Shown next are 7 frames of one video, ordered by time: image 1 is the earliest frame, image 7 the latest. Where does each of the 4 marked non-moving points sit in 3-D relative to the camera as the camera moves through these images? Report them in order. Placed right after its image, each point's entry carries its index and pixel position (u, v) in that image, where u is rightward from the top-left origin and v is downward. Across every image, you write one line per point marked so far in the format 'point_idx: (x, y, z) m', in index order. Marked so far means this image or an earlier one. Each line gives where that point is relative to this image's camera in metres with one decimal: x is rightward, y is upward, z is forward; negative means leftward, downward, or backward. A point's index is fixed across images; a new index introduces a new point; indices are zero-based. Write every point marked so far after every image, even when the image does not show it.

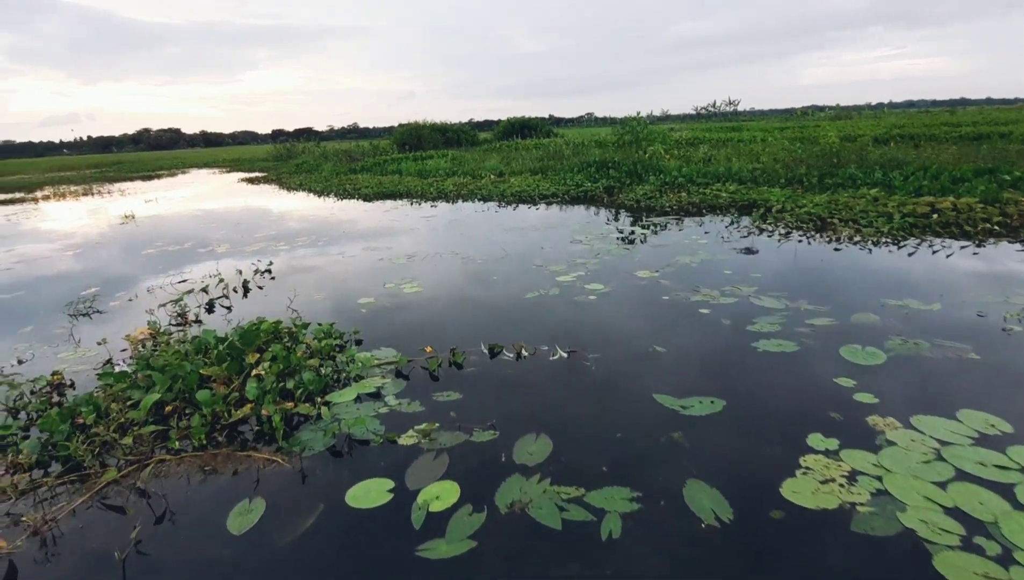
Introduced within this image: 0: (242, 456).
0: (-1.2, -0.8, +2.4) m
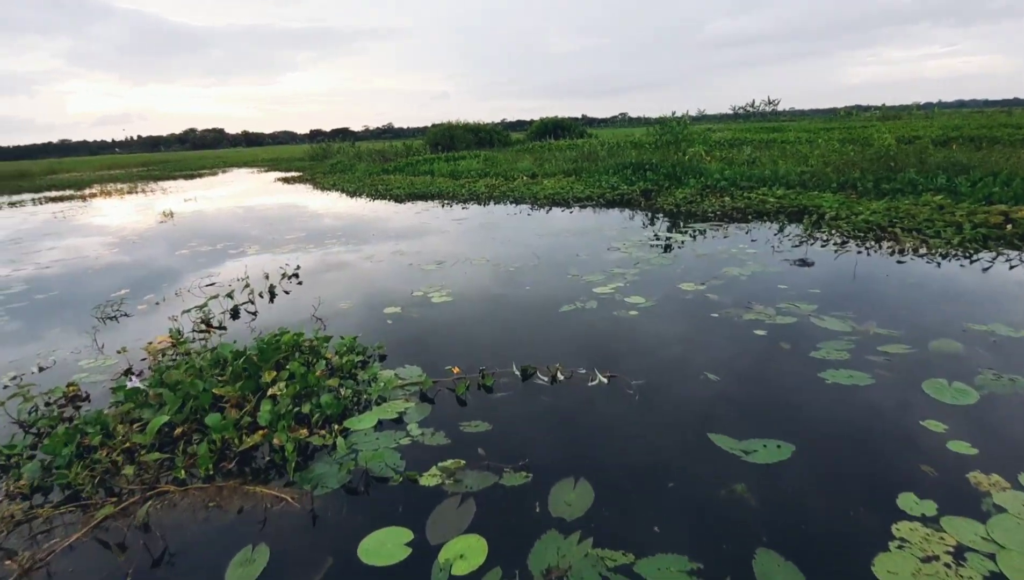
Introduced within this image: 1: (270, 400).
0: (-1.1, -0.8, +2.2) m
1: (-1.2, -0.6, +2.6) m
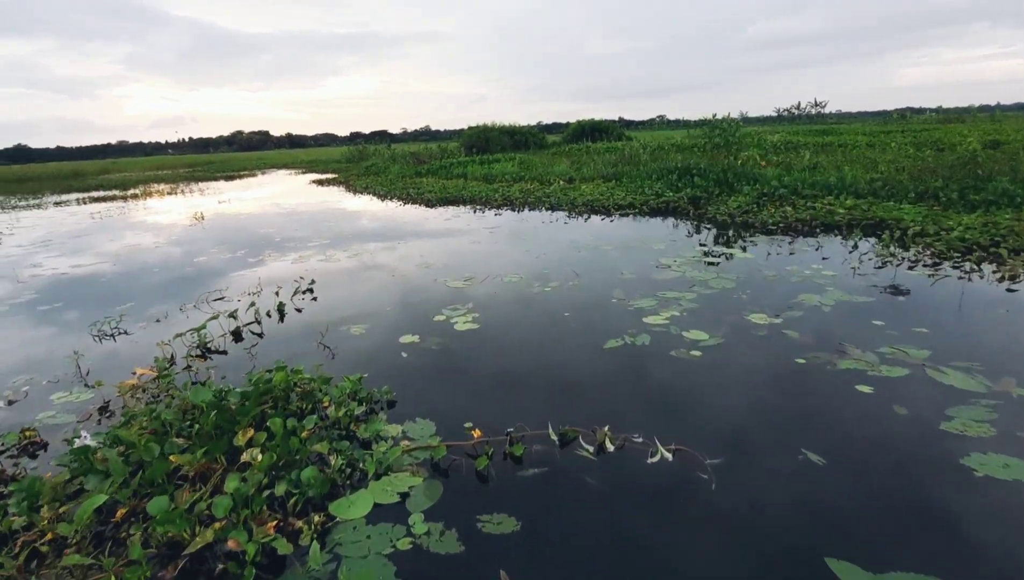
0: (-1.0, -1.0, +1.6) m
1: (-1.1, -0.7, +2.1) m
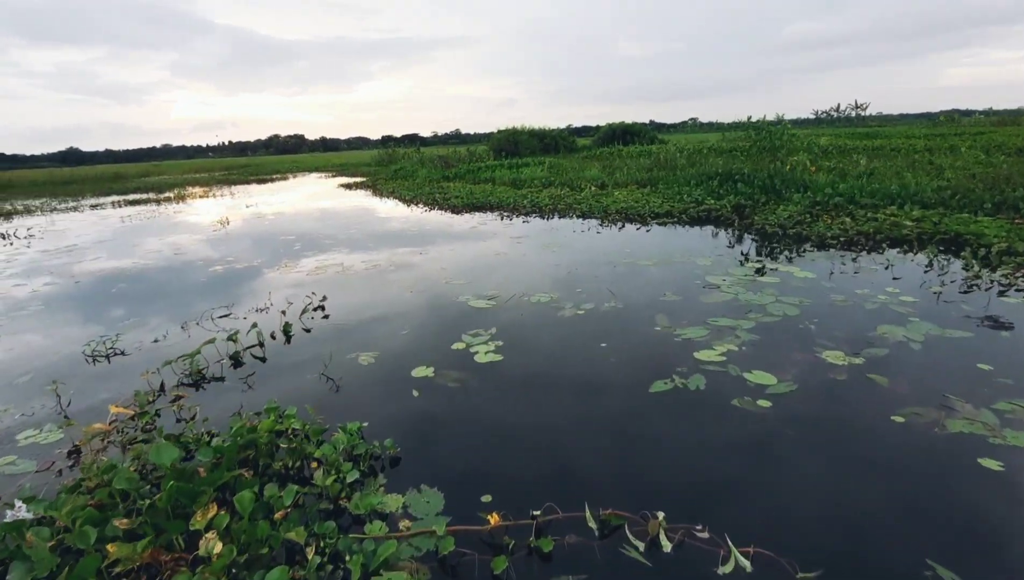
0: (-0.9, -1.2, +1.2) m
1: (-1.0, -0.9, +1.6) m
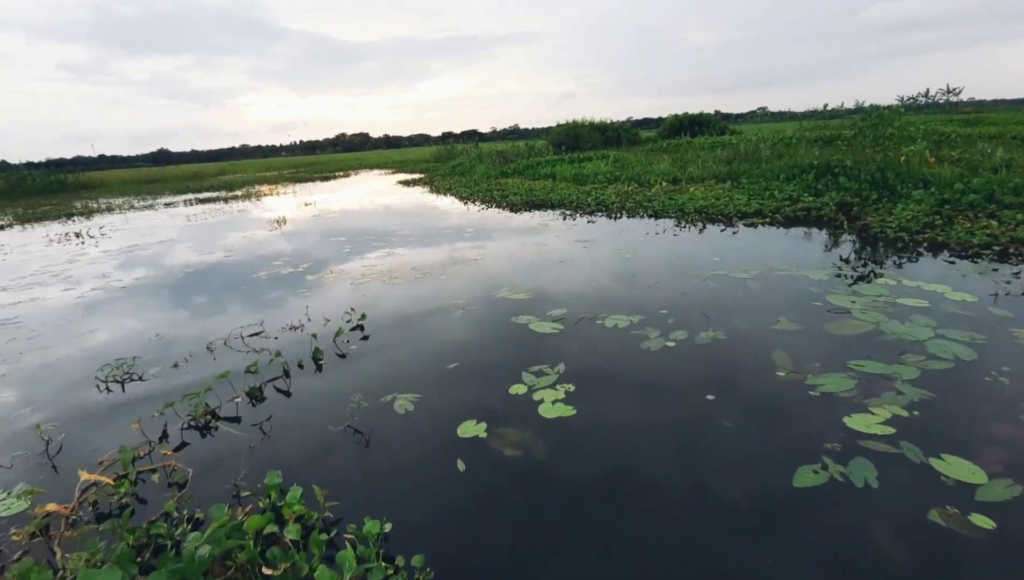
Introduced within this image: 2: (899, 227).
0: (-0.8, -1.3, +0.5) m
1: (-0.8, -1.1, +0.9) m
2: (+4.6, +0.8, +6.3) m
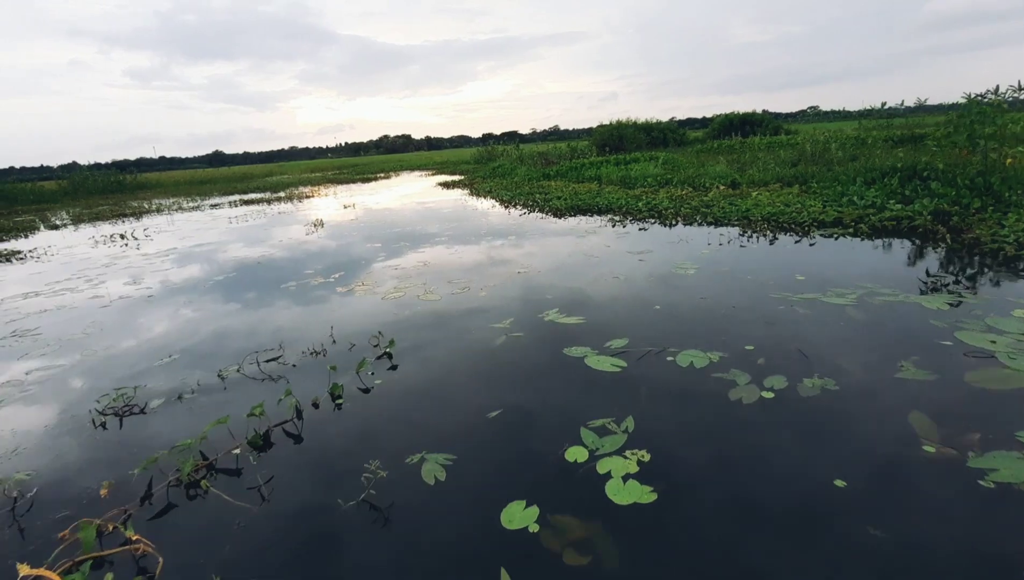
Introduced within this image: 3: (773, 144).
0: (-0.7, -1.5, -0.1) m
1: (-0.7, -1.2, +0.4) m
2: (+5.2, +0.5, +5.4) m
3: (+8.3, +4.7, +16.8) m
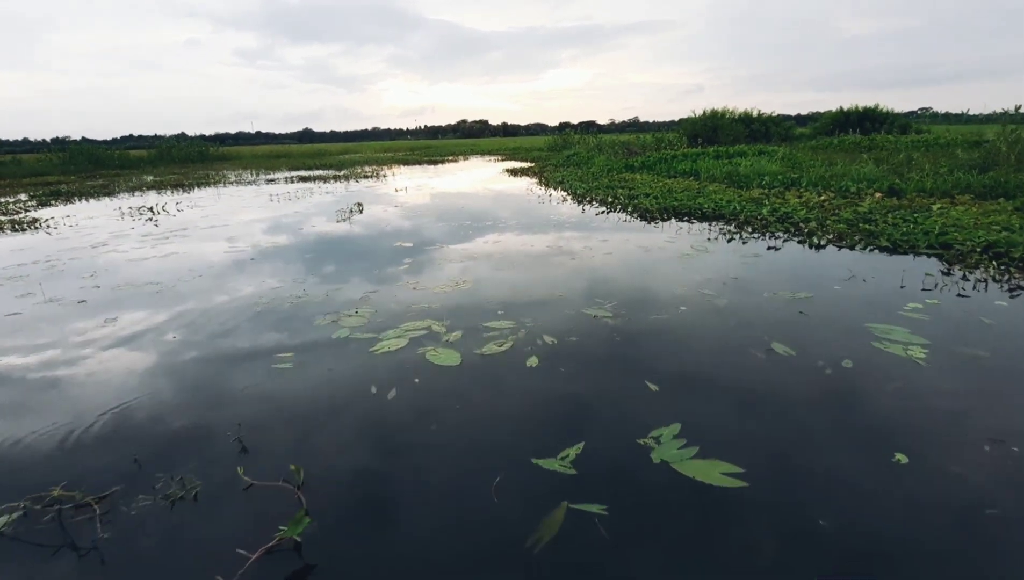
0: (-1.1, -1.9, -2.0) m
1: (-1.0, -1.6, -1.6) m
2: (+5.6, -0.3, +2.6) m
3: (+10.5, +3.8, +13.5) m
